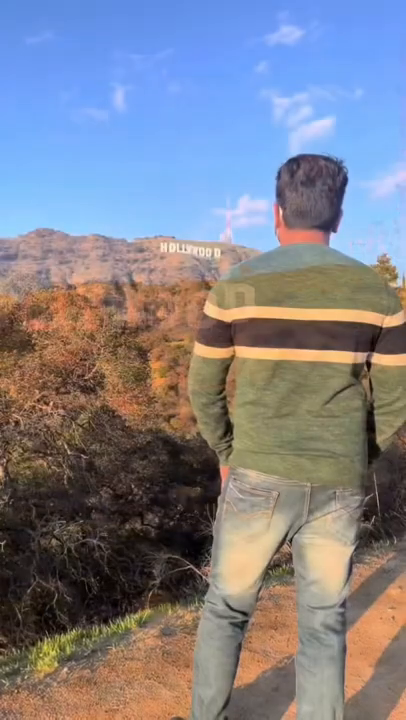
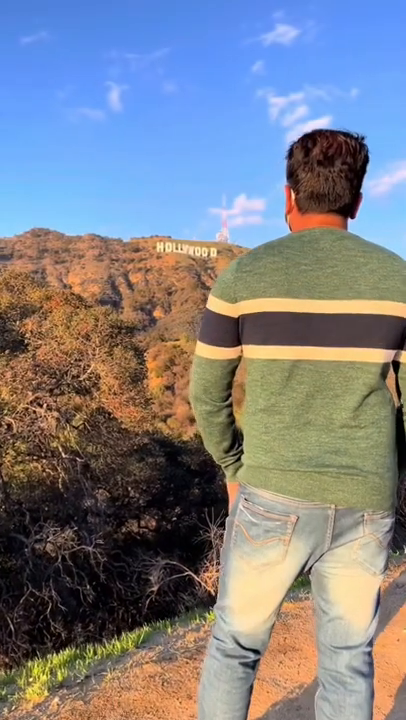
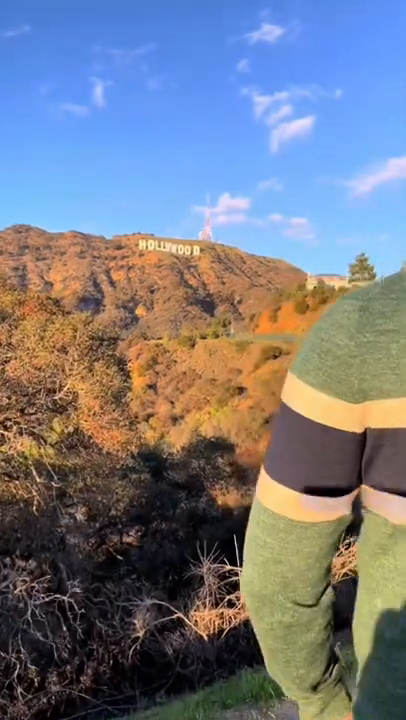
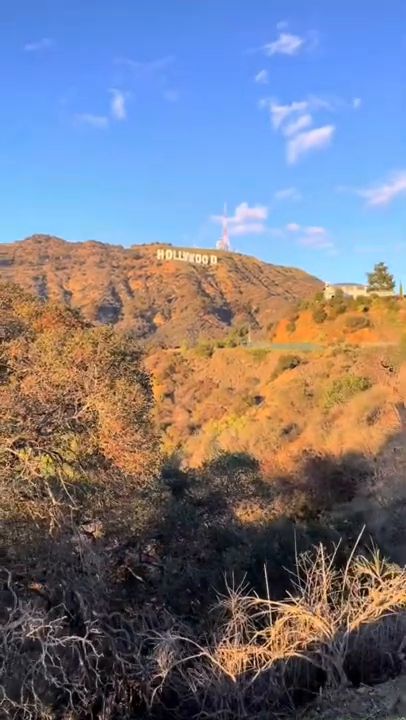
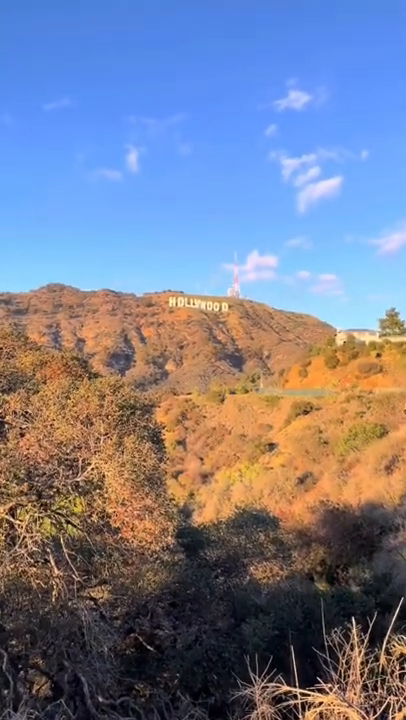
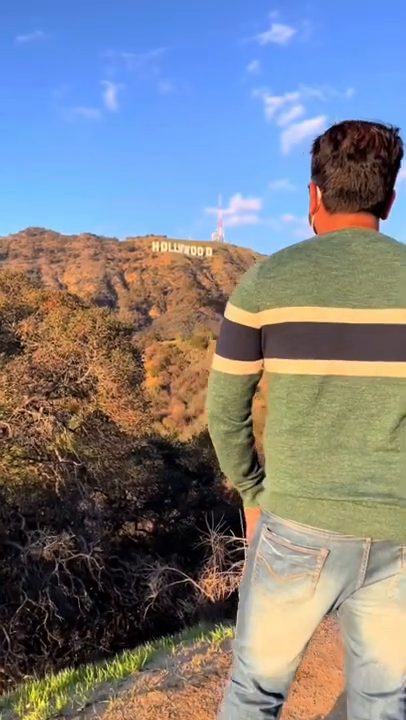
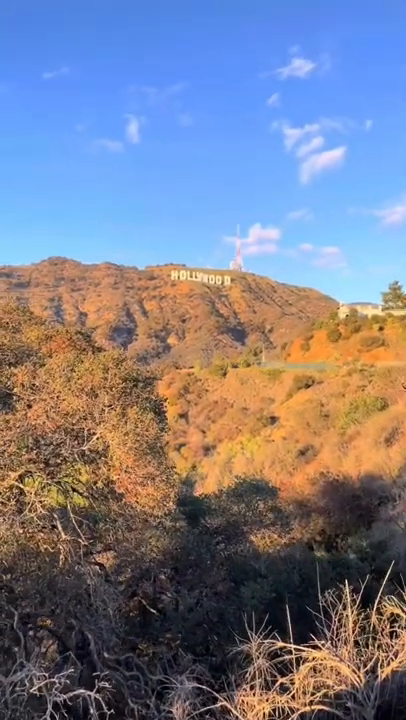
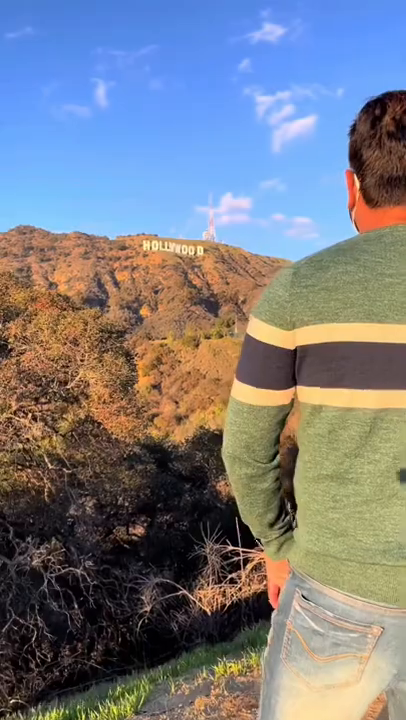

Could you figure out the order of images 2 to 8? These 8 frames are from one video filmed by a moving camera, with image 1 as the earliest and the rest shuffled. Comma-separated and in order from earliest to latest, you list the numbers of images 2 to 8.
2, 6, 8, 3, 4, 7, 5
